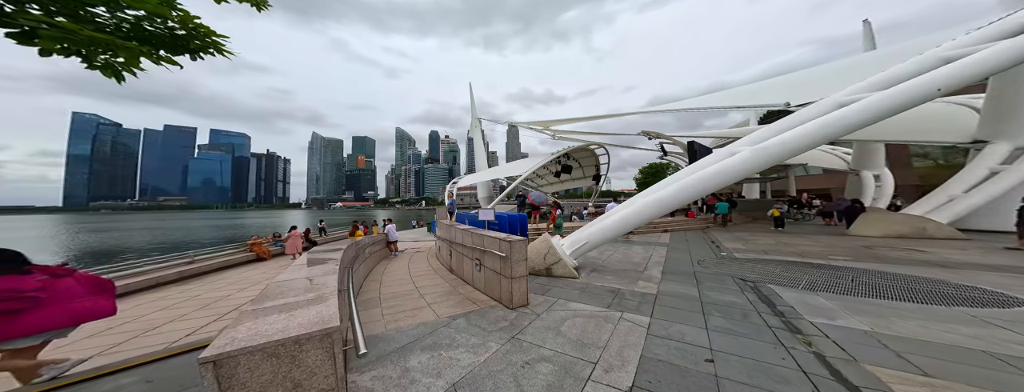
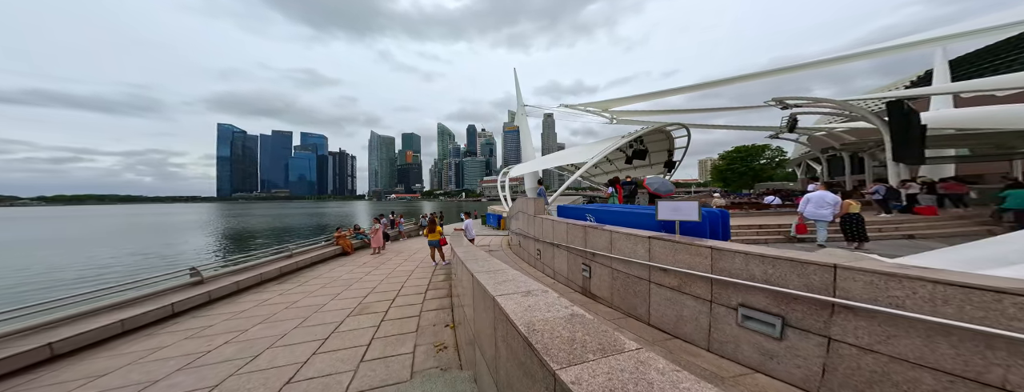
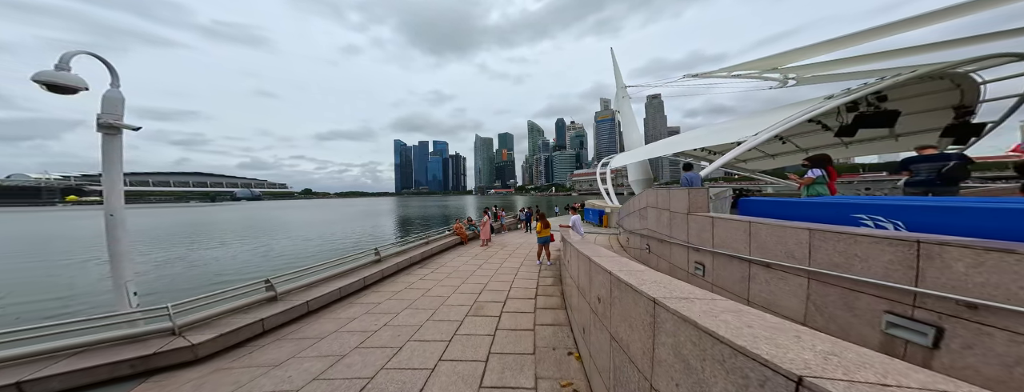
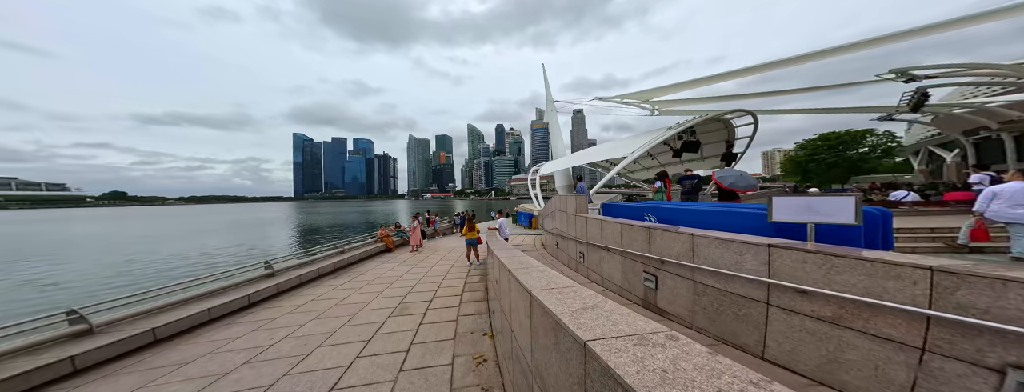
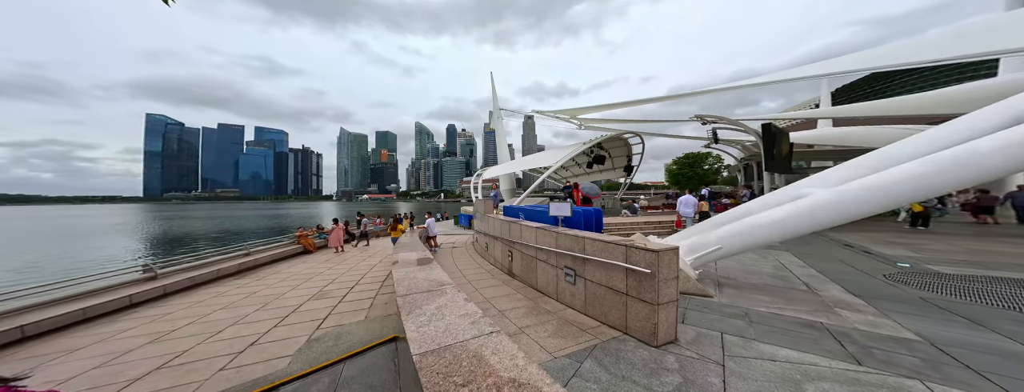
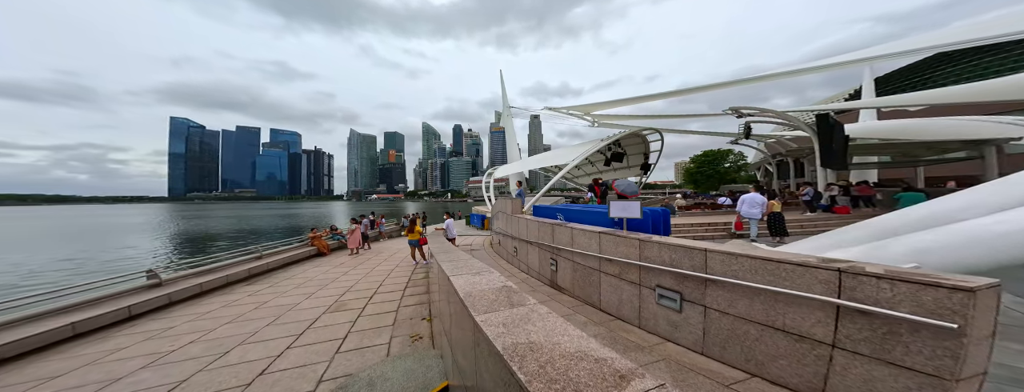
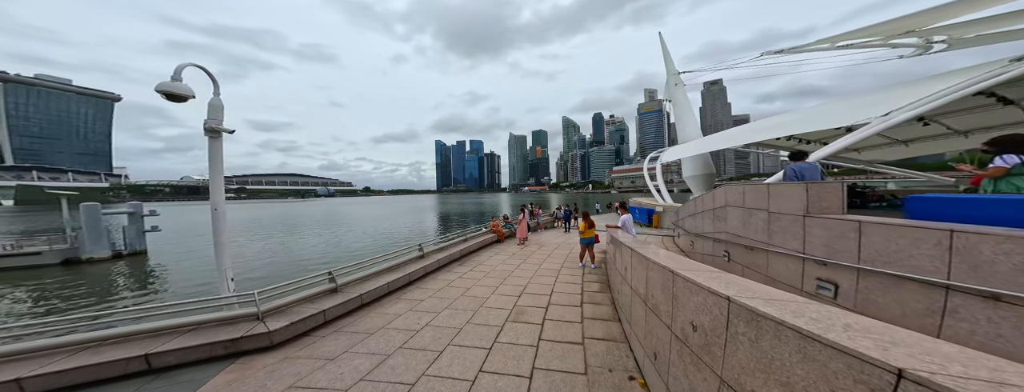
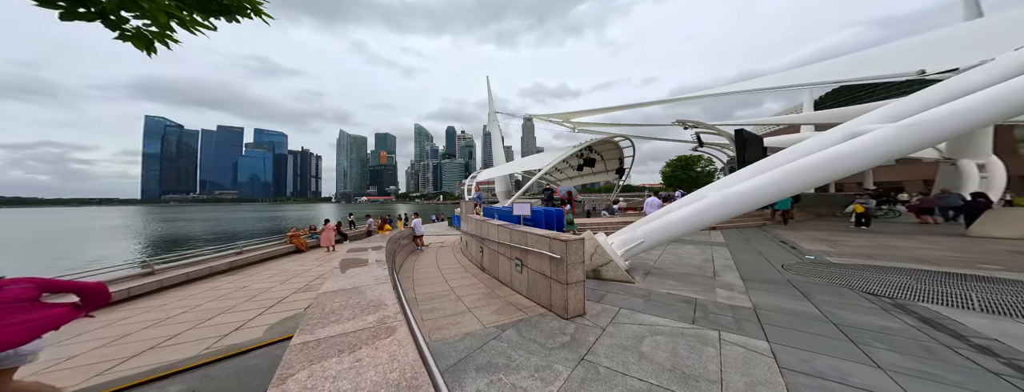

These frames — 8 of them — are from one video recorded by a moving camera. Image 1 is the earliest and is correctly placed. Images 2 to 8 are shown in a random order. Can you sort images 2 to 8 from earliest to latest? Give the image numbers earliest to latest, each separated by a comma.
8, 5, 6, 2, 4, 3, 7
